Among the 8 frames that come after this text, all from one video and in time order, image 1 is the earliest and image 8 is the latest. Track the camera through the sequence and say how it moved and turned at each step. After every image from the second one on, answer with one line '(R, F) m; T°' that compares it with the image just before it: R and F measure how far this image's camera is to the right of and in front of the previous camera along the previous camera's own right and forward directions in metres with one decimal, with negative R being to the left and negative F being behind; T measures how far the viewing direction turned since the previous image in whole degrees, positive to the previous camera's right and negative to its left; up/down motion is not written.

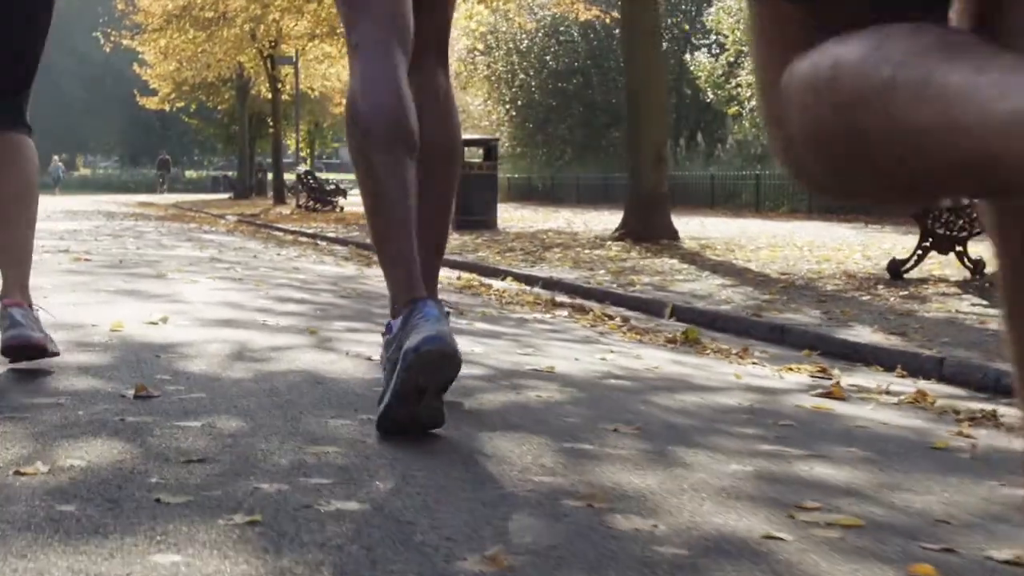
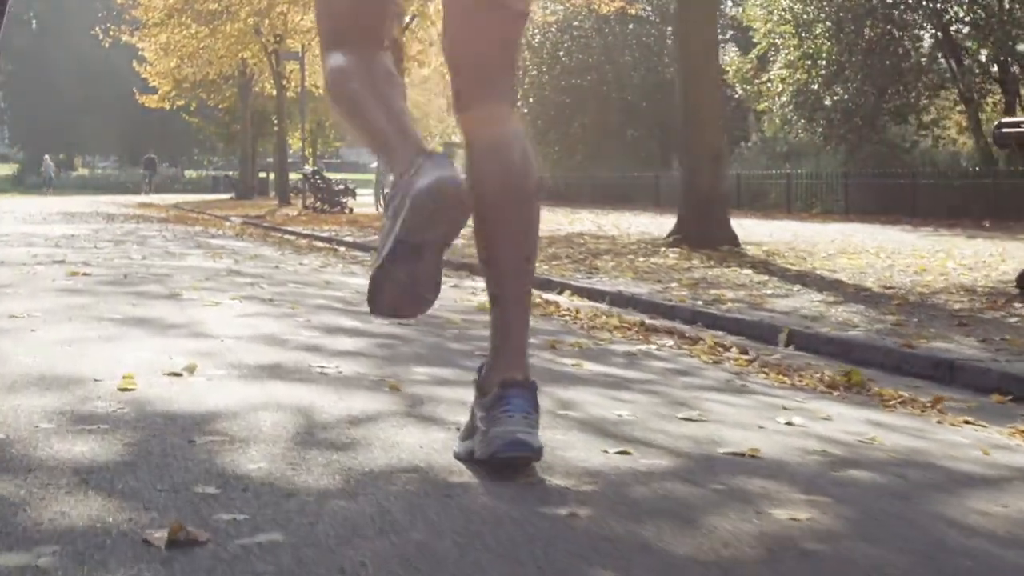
(-0.6, +1.9) m; 0°
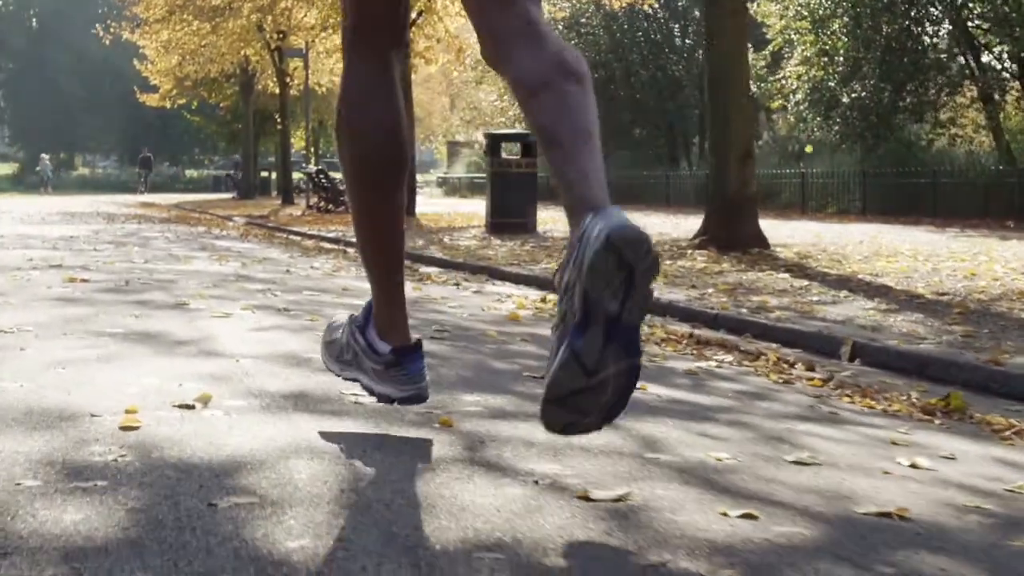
(-0.2, +0.8) m; 0°
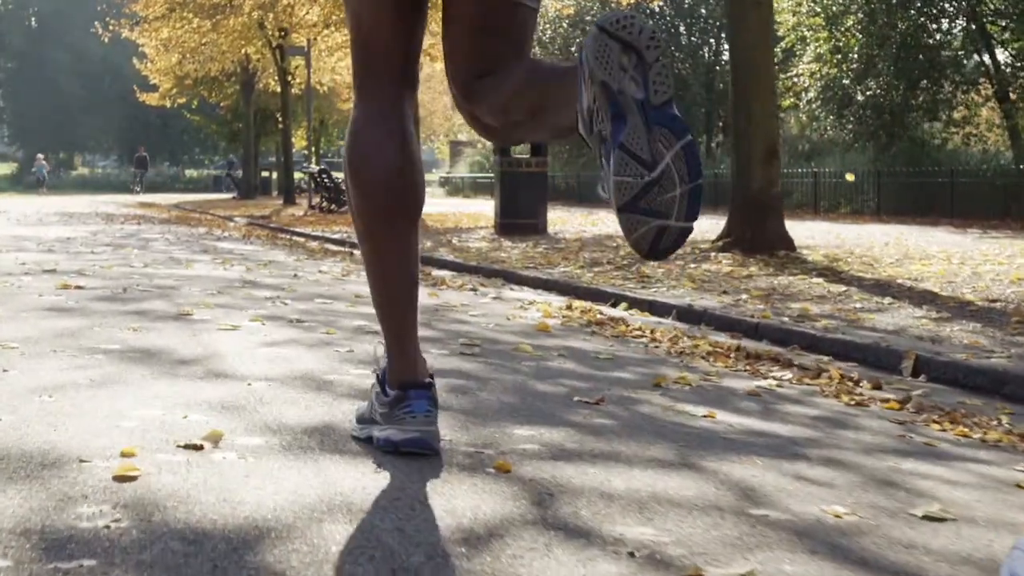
(-0.2, +0.7) m; 0°
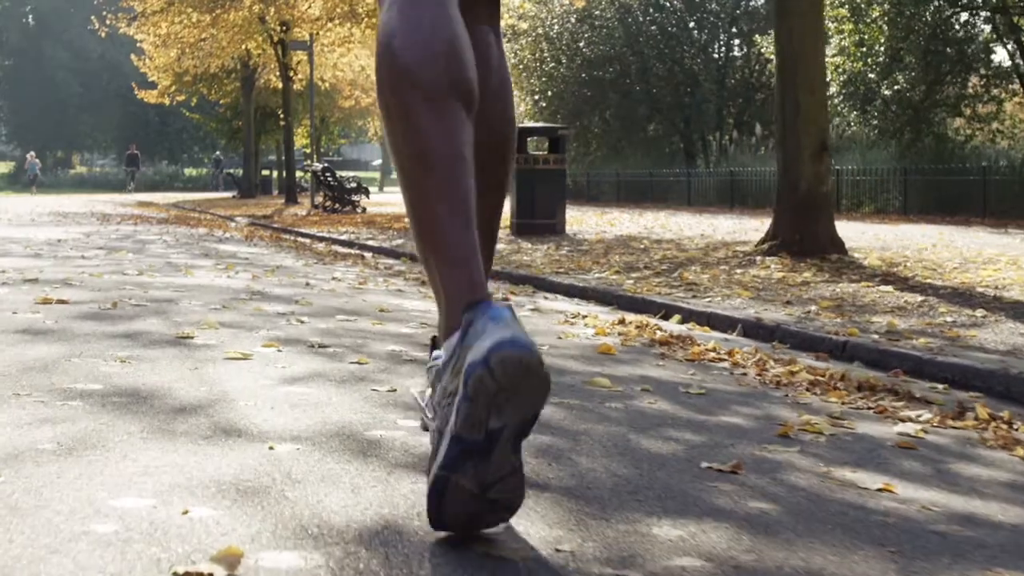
(-0.3, +1.3) m; 0°
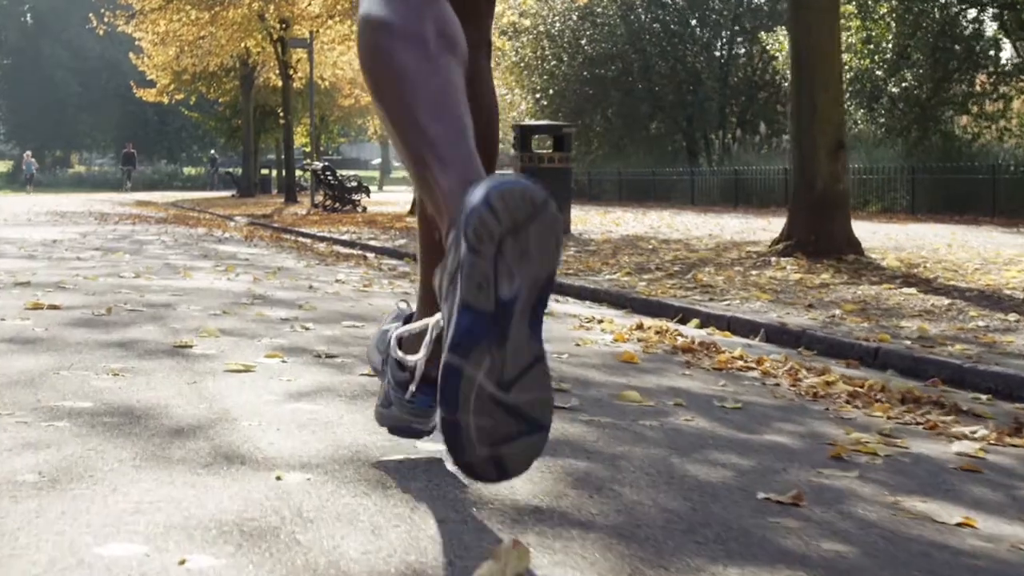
(-0.1, +0.4) m; 0°
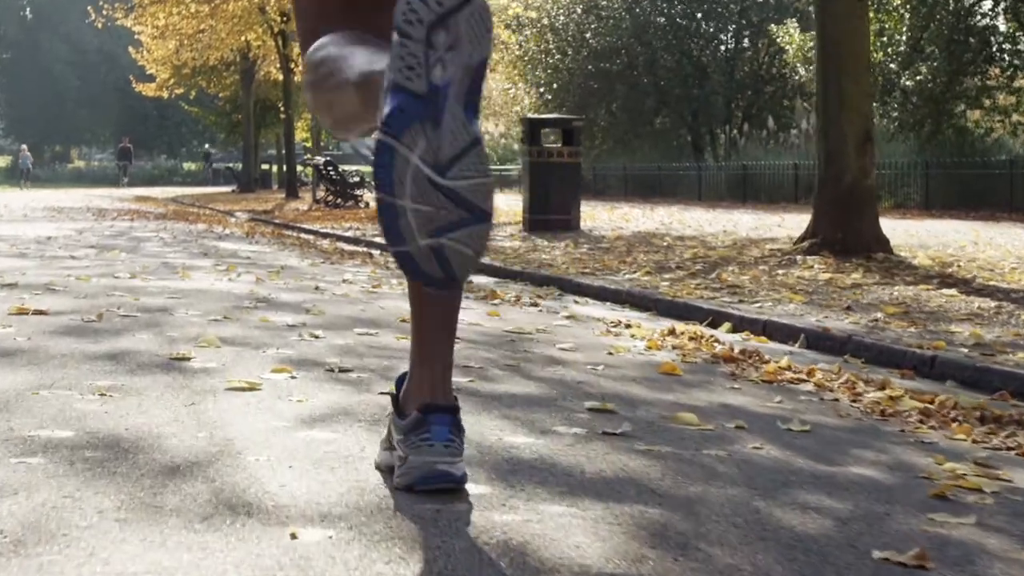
(-0.1, +0.6) m; 0°
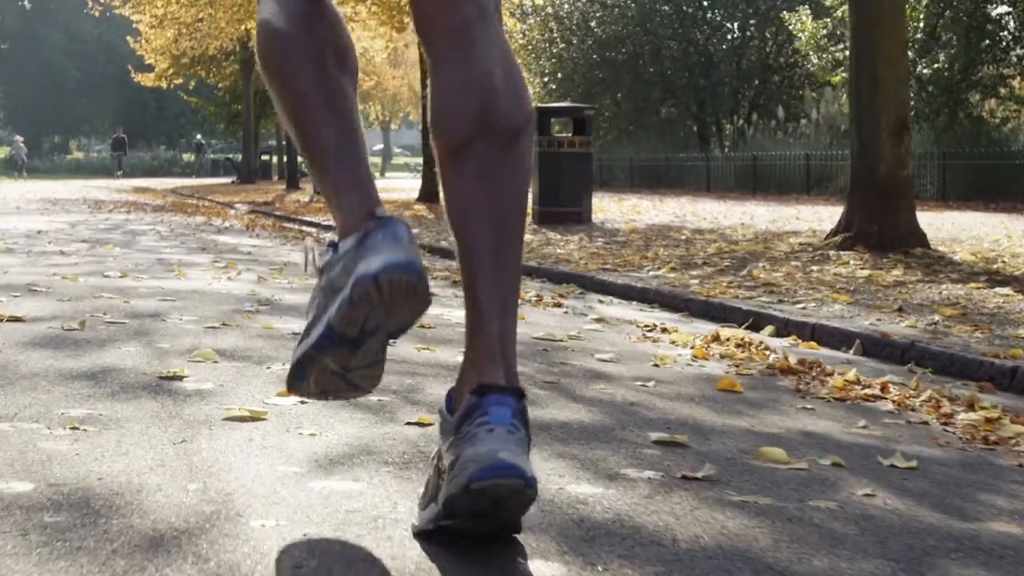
(-0.1, +0.8) m; 0°
